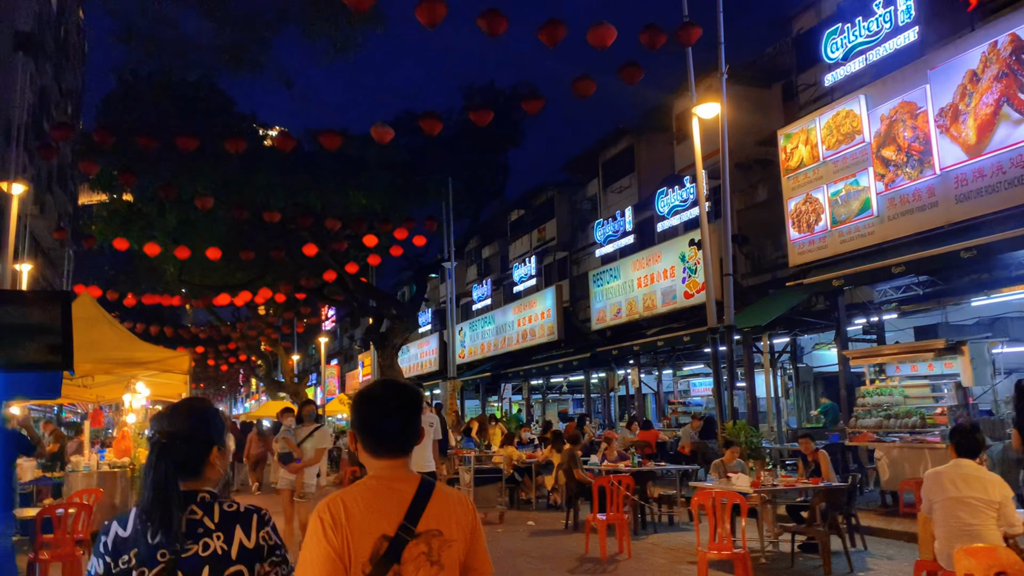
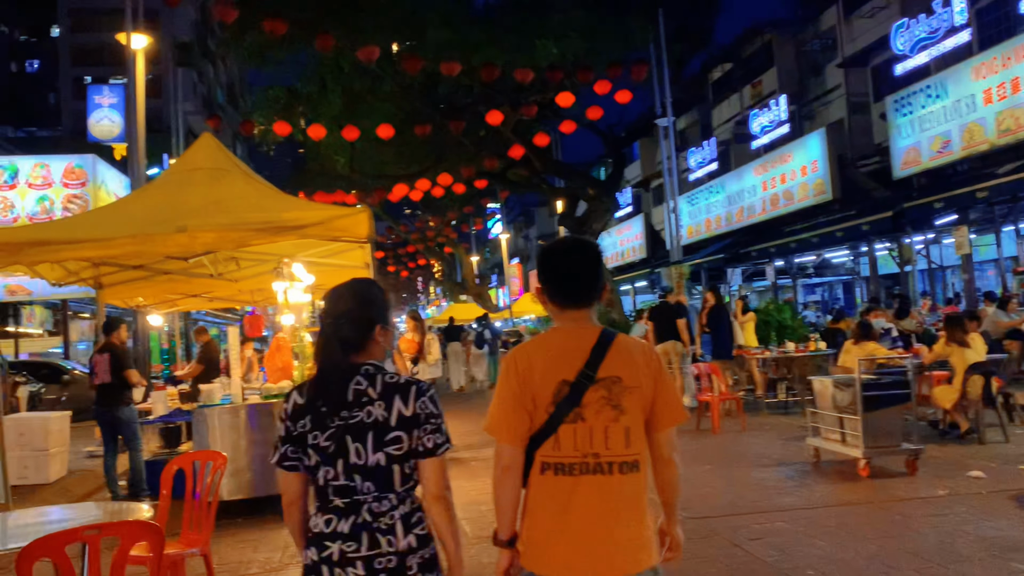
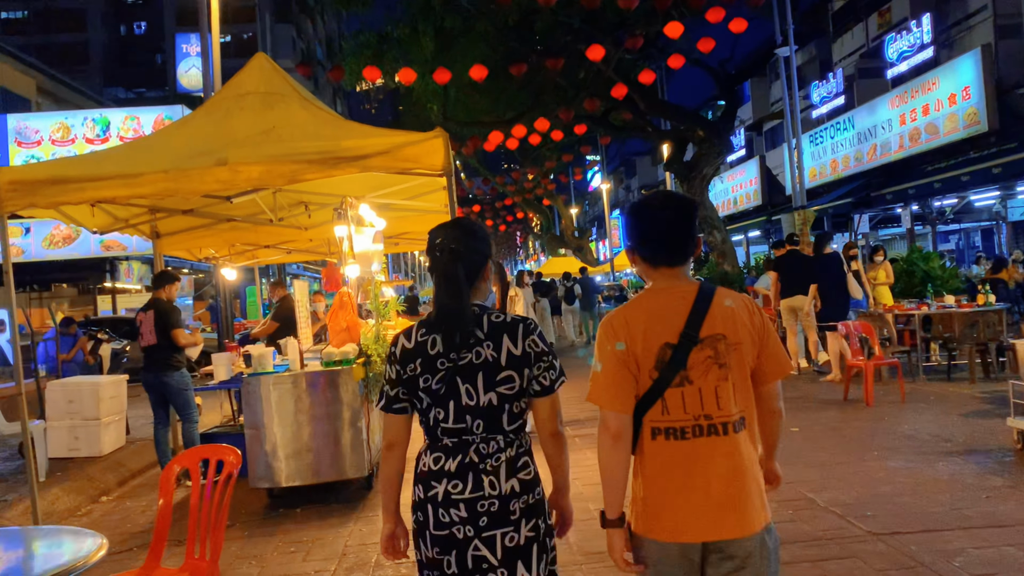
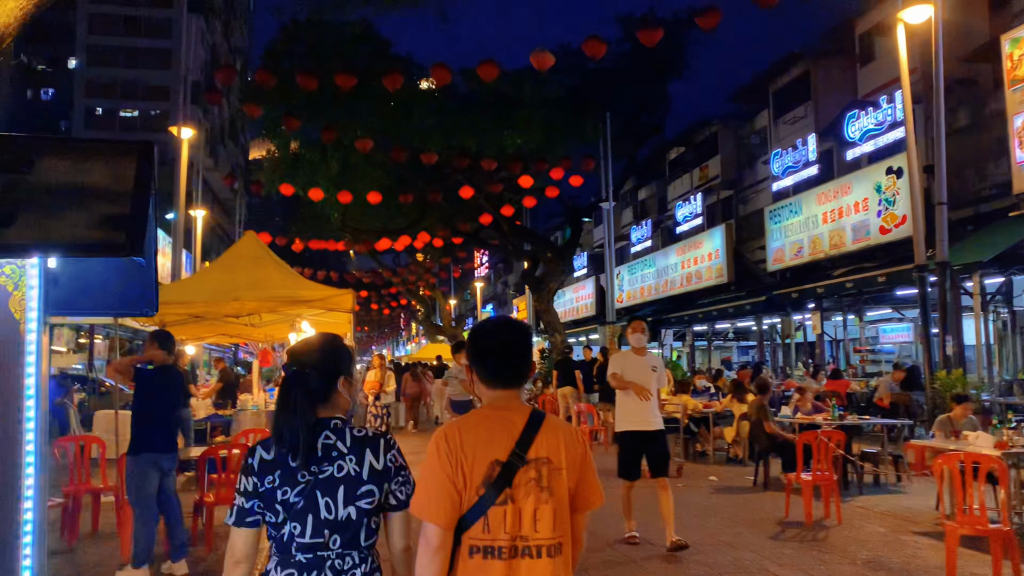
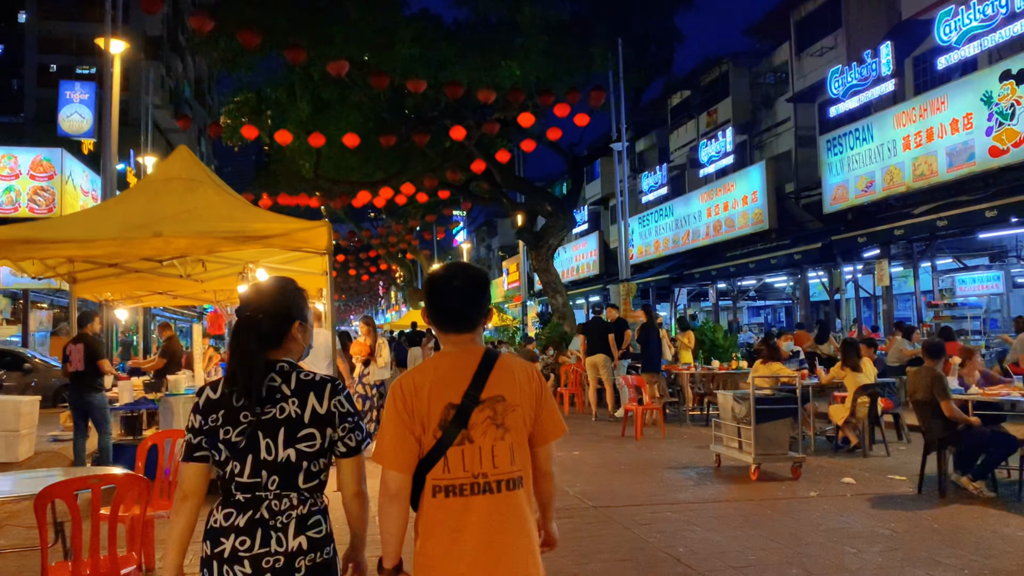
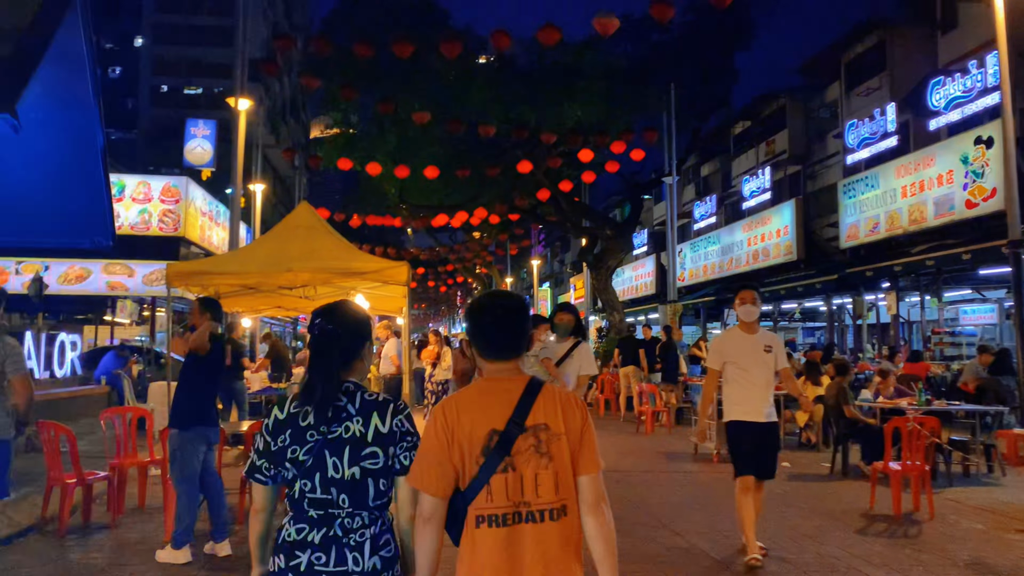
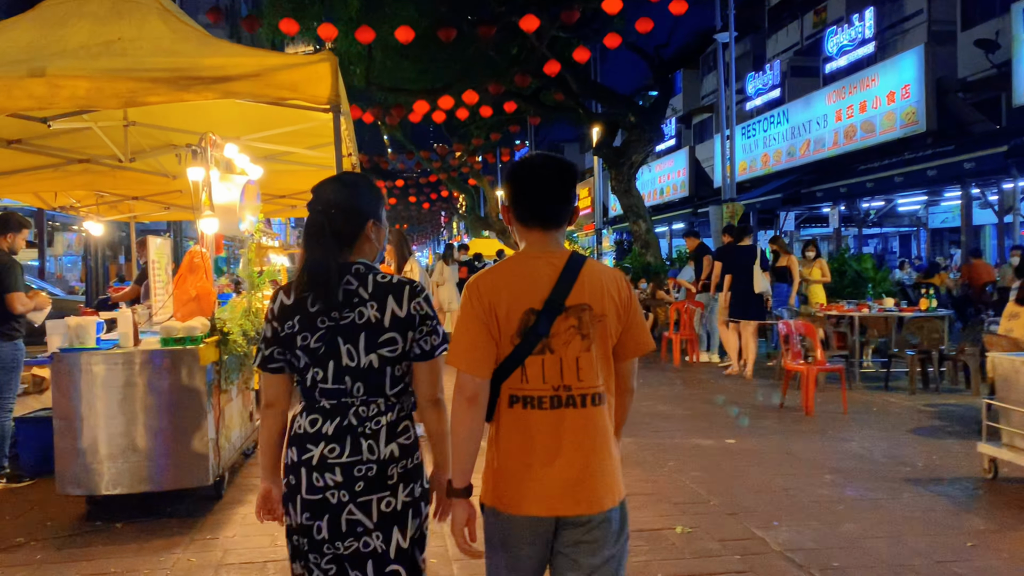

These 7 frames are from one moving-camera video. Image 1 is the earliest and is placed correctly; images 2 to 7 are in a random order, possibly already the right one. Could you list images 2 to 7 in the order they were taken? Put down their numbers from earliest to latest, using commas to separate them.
4, 6, 5, 2, 3, 7
